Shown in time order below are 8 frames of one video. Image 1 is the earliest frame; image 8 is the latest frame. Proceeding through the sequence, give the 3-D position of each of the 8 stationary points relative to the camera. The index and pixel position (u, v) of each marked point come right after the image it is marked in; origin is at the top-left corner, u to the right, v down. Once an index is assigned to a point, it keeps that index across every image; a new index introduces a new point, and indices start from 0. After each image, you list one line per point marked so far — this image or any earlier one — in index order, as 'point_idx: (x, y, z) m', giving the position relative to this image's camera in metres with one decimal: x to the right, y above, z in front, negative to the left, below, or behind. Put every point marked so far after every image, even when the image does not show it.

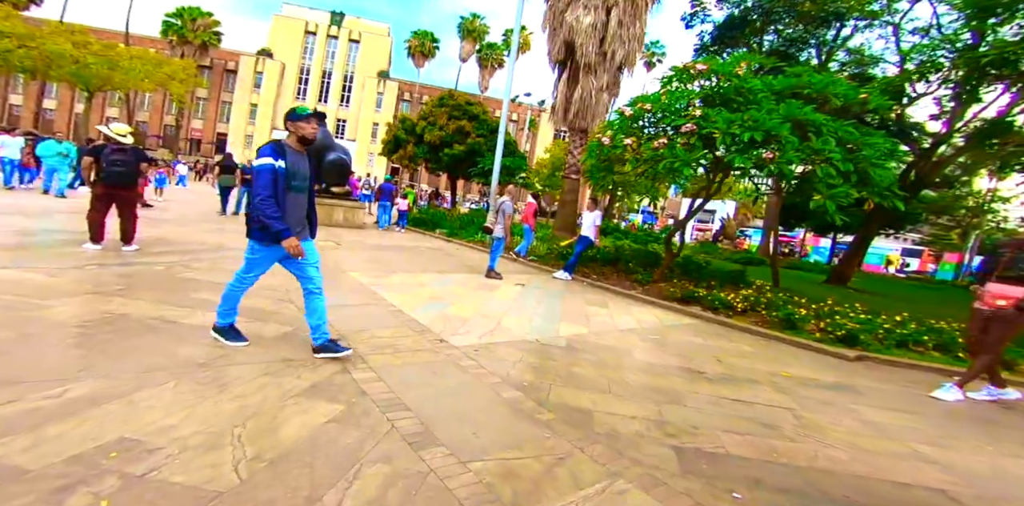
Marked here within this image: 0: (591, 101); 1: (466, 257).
0: (+2.6, +4.0, +13.5) m
1: (-0.9, -0.1, +11.3) m
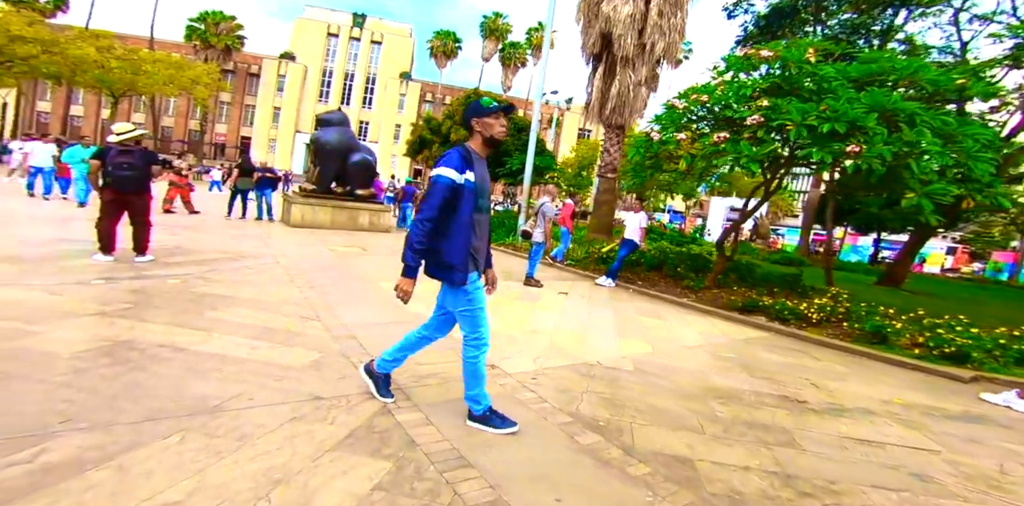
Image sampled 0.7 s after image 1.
0: (+3.2, +3.9, +12.9) m
1: (-0.2, -0.3, +10.8) m
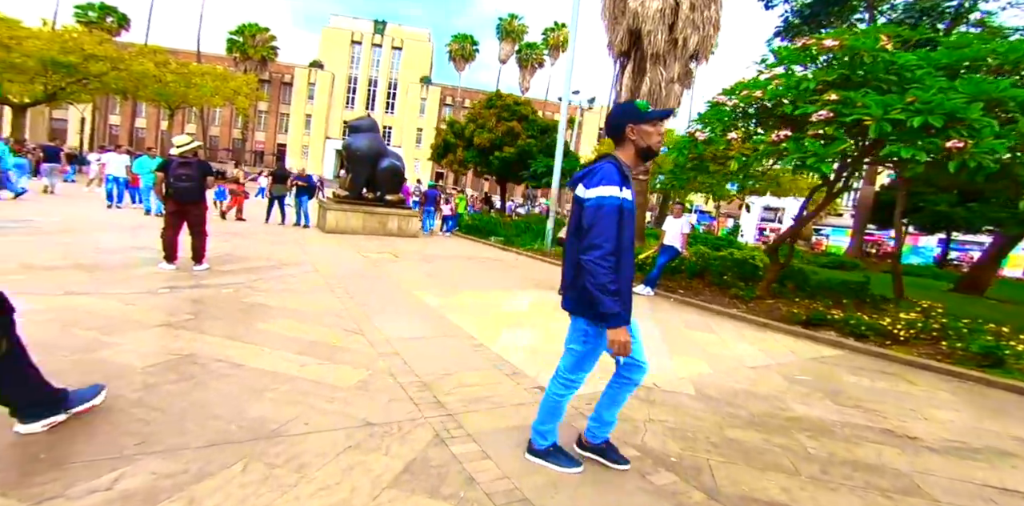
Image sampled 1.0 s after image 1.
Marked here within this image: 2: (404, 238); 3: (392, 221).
0: (+3.9, +3.9, +12.5) m
1: (+0.4, -0.4, +10.6) m
2: (-3.2, +0.4, +14.2) m
3: (-3.5, +0.9, +14.2) m
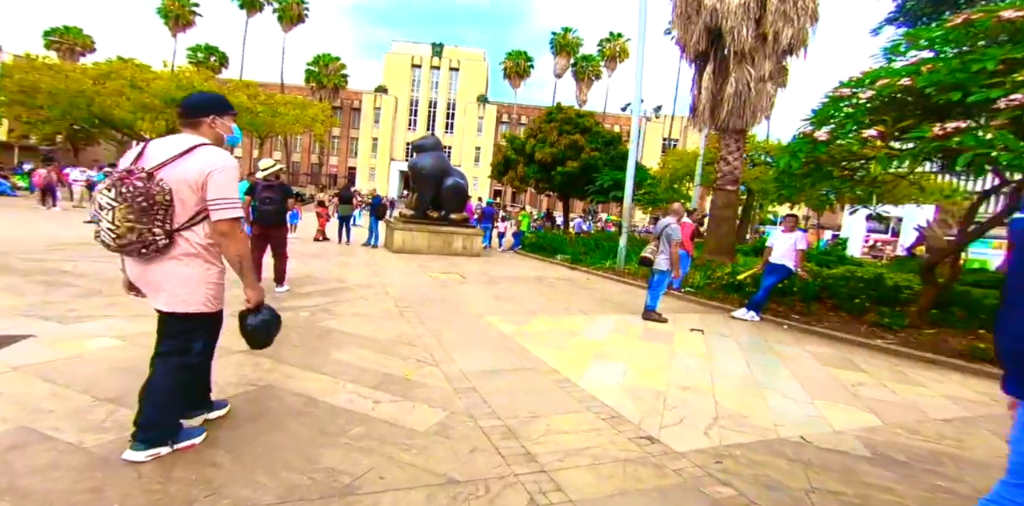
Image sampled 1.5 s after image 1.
0: (+5.5, +3.5, +11.5) m
1: (+1.9, -0.8, +9.8) m
2: (-1.3, -0.1, +13.9) m
3: (-1.6, +0.4, +13.9) m
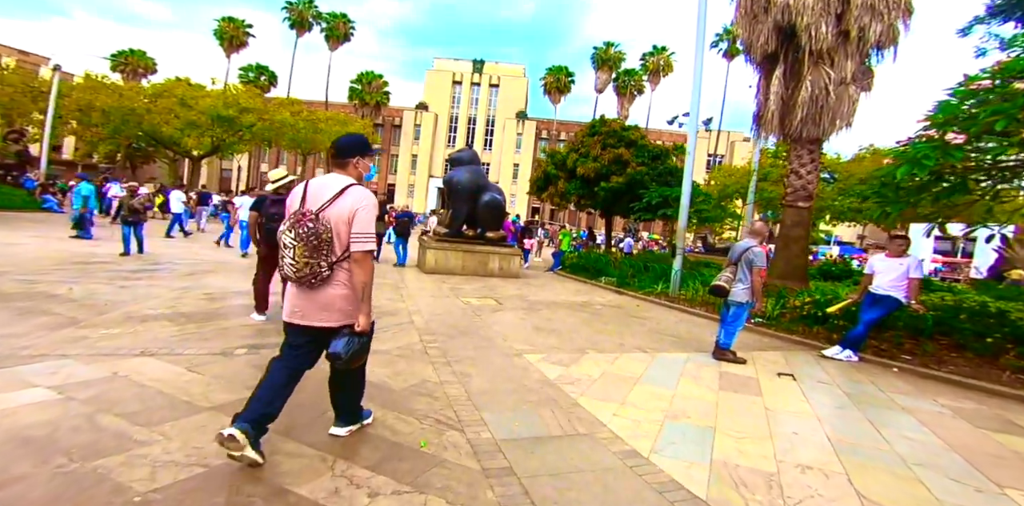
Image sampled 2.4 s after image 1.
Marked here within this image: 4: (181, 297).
0: (+6.4, +2.9, +10.2) m
1: (+2.6, -1.2, +8.6) m
2: (-0.2, -0.7, +12.9) m
3: (-0.5, -0.2, +13.0) m
4: (-4.4, -0.6, +6.4) m
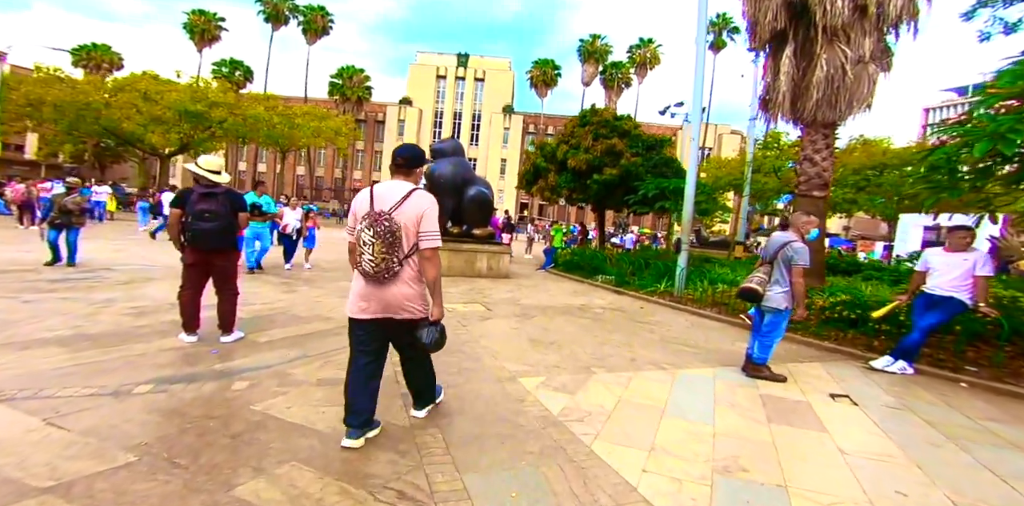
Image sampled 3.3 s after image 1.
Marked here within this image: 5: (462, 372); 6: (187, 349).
0: (+6.2, +3.1, +9.2) m
1: (+2.5, -1.2, +7.6) m
2: (-0.5, -0.6, +11.8) m
3: (-0.8, -0.2, +11.9) m
4: (-4.4, -0.6, +5.2) m
5: (-0.5, -1.1, +4.6) m
6: (-3.0, -0.9, +4.5) m
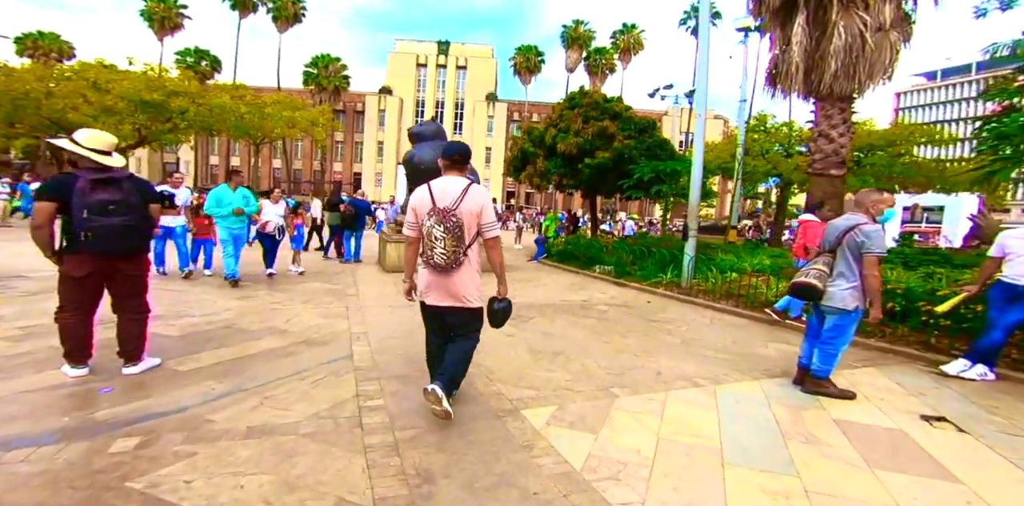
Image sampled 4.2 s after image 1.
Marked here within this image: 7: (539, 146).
0: (+5.9, +3.4, +8.2) m
1: (+2.4, -1.0, +6.6) m
2: (-0.7, -0.5, +10.7) m
3: (-1.0, 0.0, +10.8) m
4: (-4.5, -0.7, +4.0) m
5: (-0.5, -1.1, +3.5) m
6: (-3.0, -0.9, +3.3) m
7: (+1.0, +4.2, +19.7) m
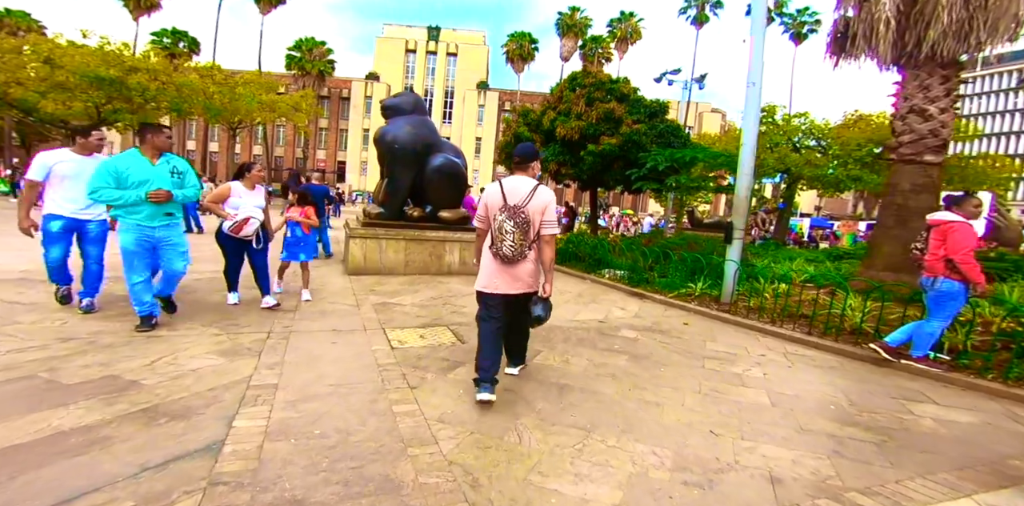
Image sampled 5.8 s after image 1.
0: (+5.9, +3.2, +6.2) m
1: (+2.4, -1.1, +4.6) m
2: (-0.8, -0.5, +8.6) m
3: (-1.1, 0.0, +8.7) m
4: (-4.4, -0.7, +1.9) m
5: (-0.4, -1.2, +1.4) m
6: (-3.0, -1.0, +1.2) m
7: (+0.8, +4.3, +17.5) m
